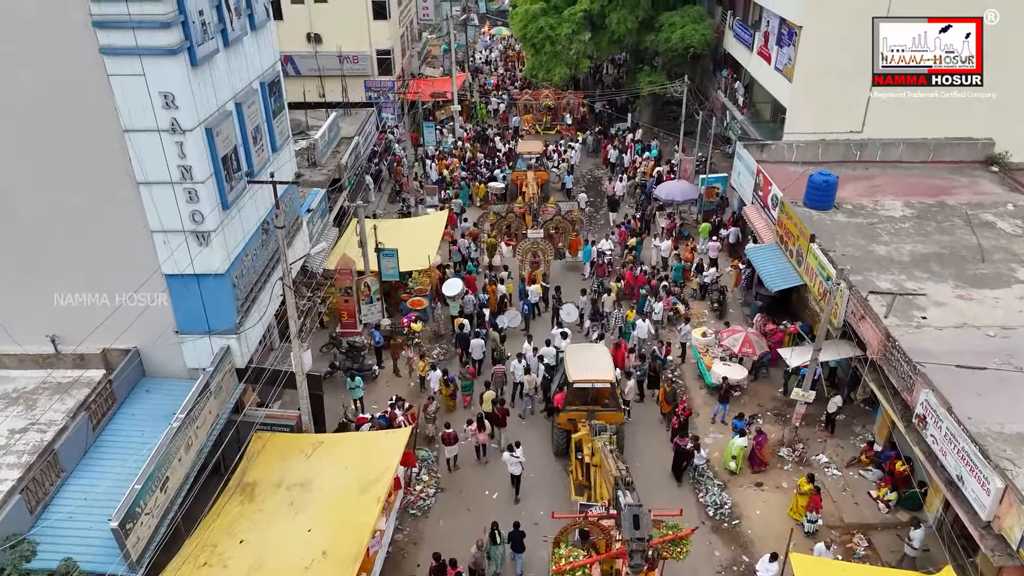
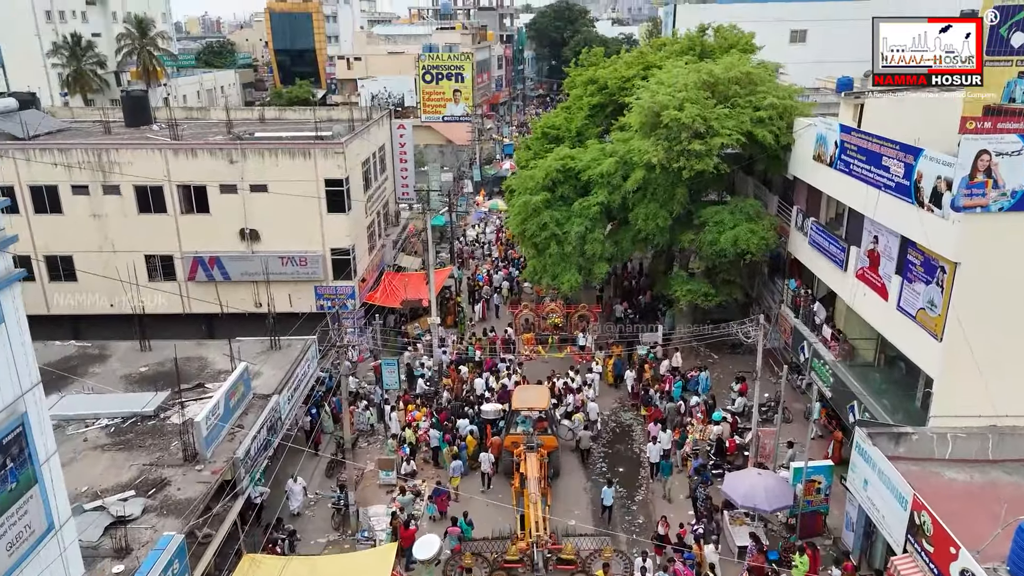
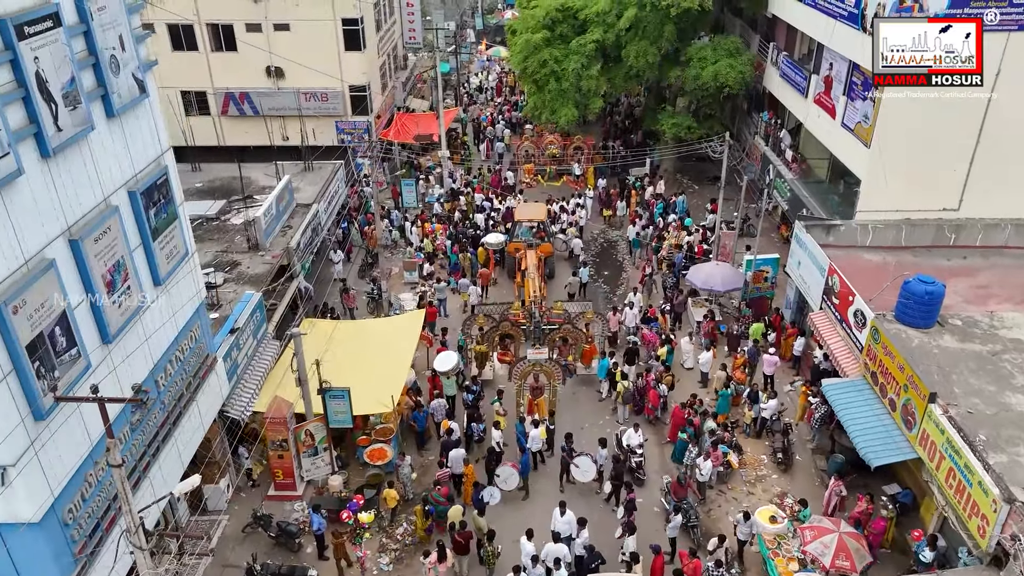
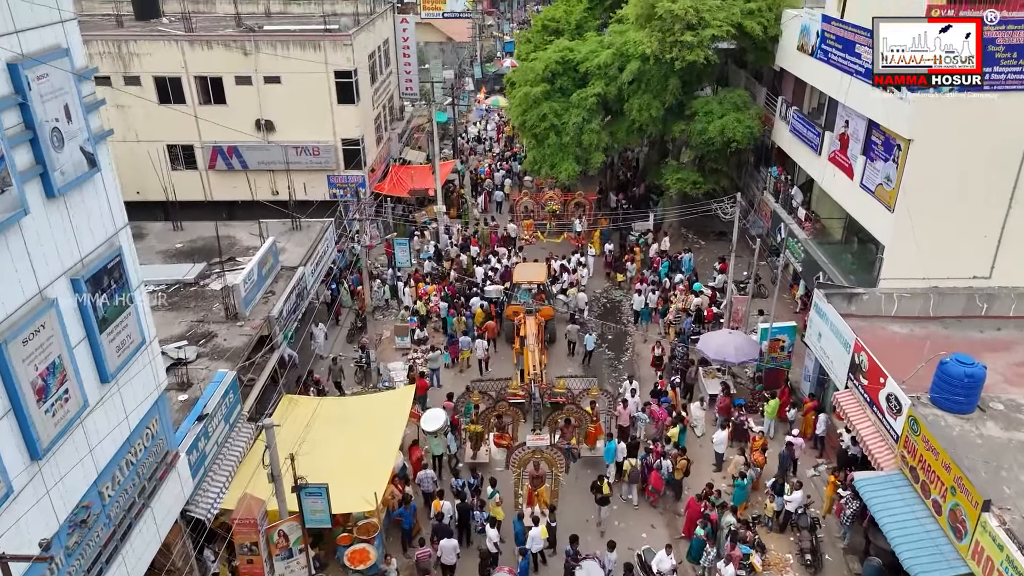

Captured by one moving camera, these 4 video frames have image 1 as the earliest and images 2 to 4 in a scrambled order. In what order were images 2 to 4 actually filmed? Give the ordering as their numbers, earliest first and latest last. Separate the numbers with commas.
3, 4, 2
